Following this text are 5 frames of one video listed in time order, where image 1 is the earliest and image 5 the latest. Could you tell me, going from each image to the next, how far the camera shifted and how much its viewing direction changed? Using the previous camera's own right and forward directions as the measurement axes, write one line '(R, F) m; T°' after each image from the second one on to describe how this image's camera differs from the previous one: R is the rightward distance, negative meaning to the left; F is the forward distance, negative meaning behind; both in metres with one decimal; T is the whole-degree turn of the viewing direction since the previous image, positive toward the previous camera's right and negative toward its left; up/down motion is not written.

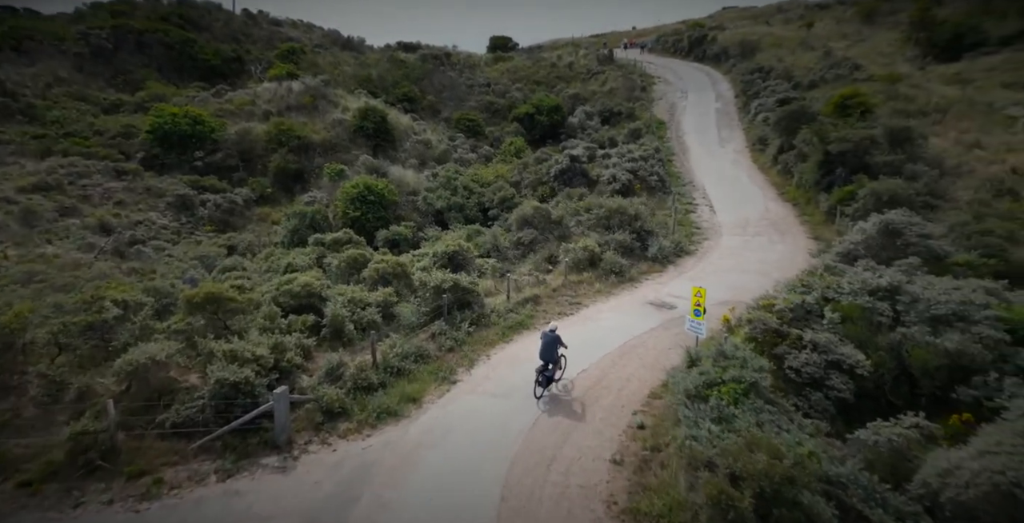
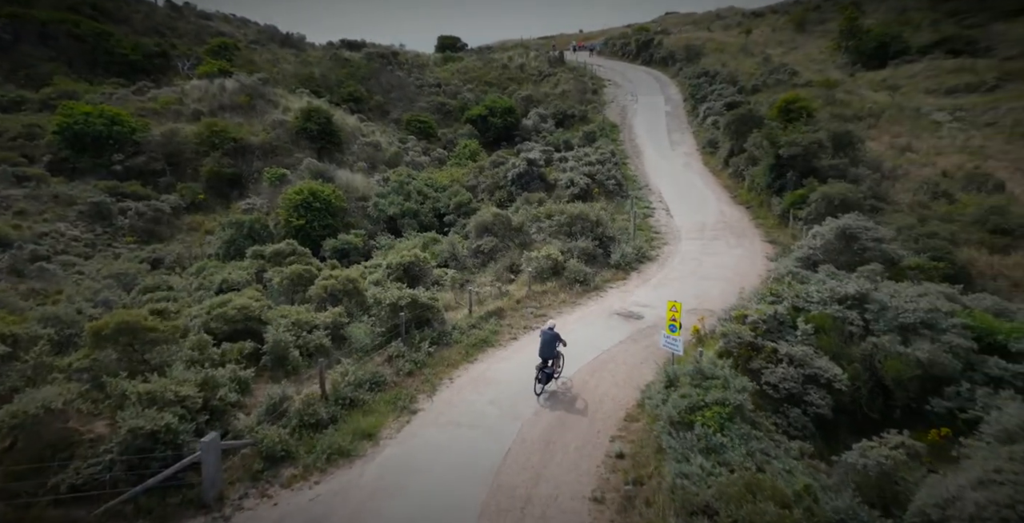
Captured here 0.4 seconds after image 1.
(-0.2, +0.8) m; +5°
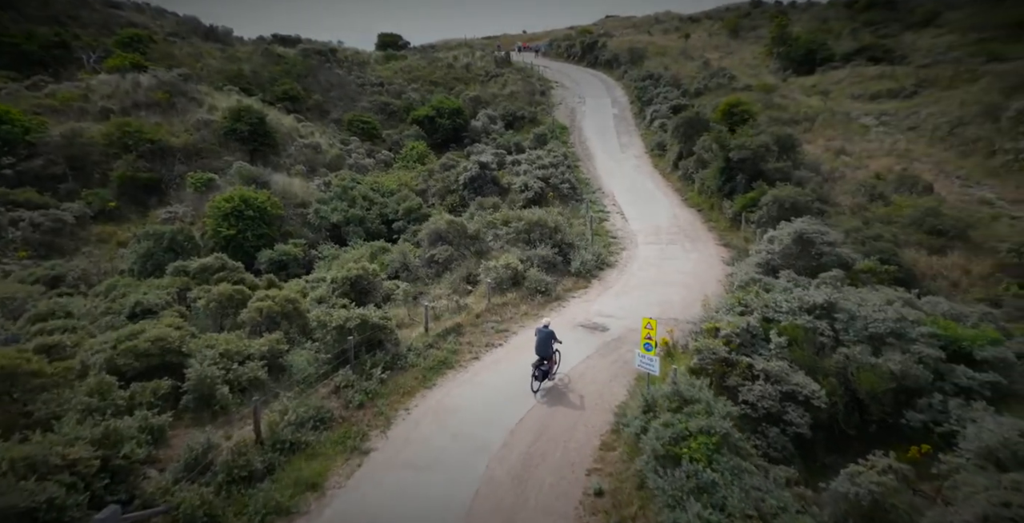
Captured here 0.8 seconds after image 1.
(-0.2, +0.9) m; +5°
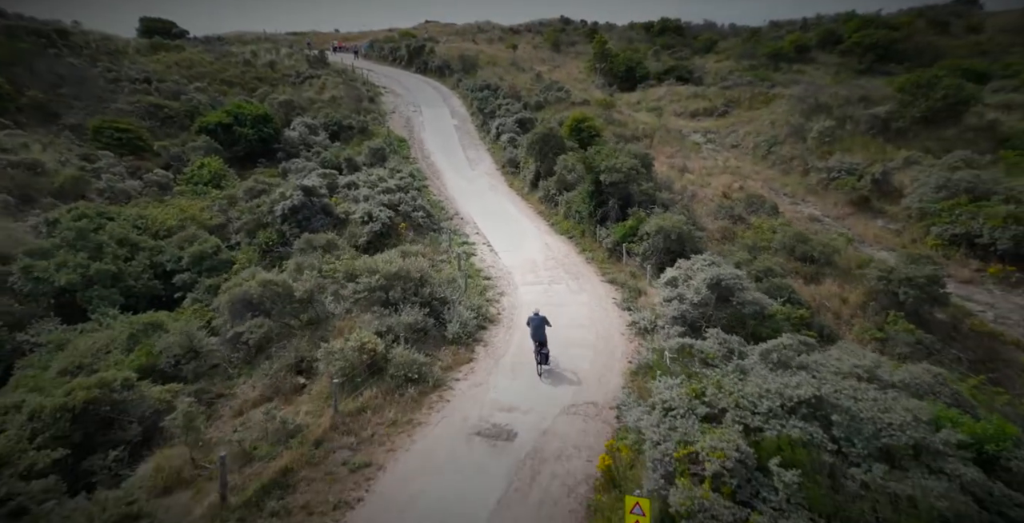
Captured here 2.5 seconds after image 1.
(-0.3, +4.3) m; +17°
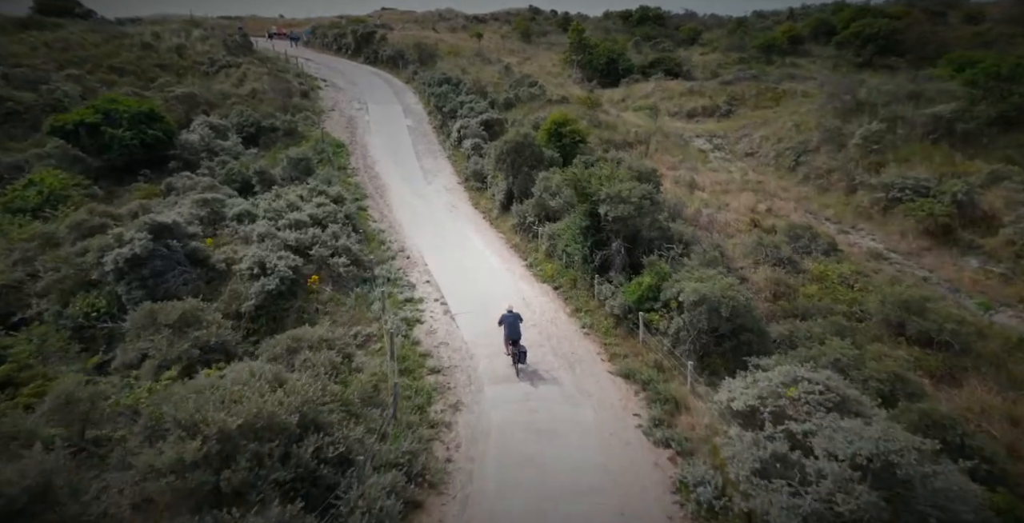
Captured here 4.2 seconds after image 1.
(+0.2, +6.8) m; +3°
